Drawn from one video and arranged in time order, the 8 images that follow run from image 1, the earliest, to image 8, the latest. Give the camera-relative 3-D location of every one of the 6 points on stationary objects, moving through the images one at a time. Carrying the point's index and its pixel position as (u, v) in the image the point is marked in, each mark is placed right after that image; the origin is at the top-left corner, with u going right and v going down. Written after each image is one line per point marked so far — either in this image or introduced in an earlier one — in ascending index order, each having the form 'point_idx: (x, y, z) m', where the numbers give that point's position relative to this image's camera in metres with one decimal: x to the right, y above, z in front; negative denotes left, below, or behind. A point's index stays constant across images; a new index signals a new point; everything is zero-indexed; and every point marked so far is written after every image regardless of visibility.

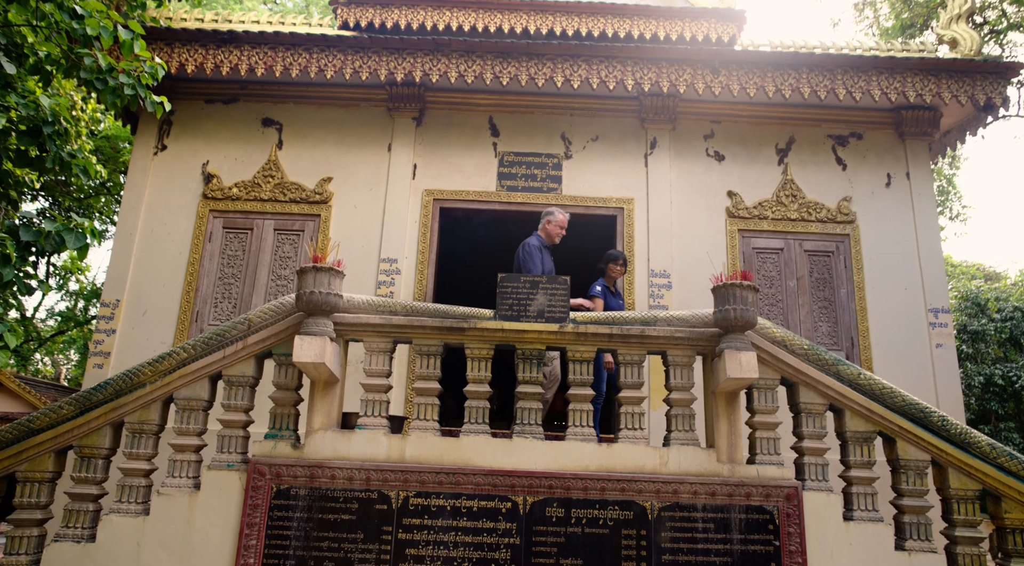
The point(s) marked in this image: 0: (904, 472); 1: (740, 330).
0: (+2.8, -1.4, +5.8) m
1: (+1.6, -0.3, +5.8) m
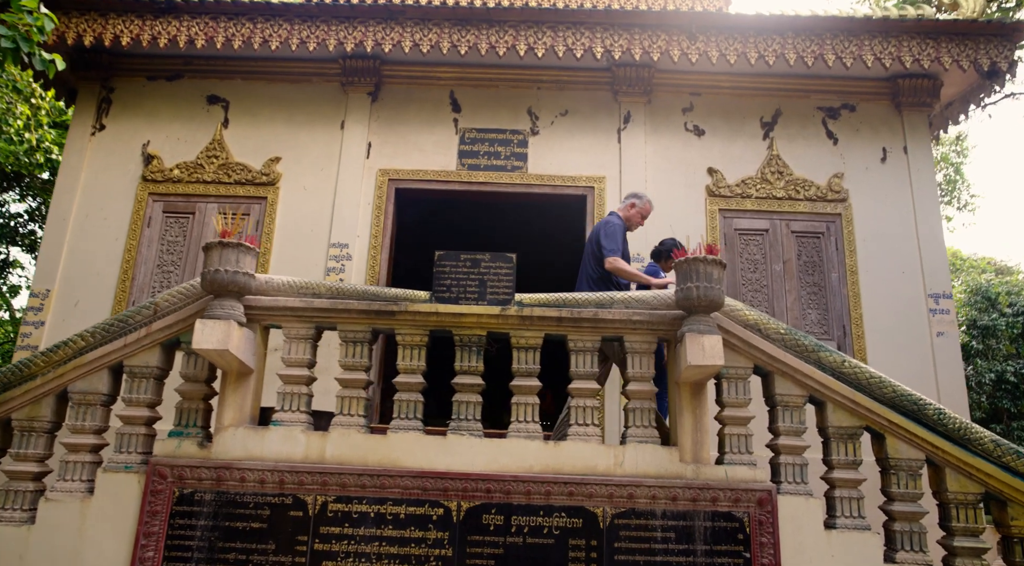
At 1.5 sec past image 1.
0: (+2.4, -1.2, +5.1) m
1: (+1.2, -0.2, +5.0) m
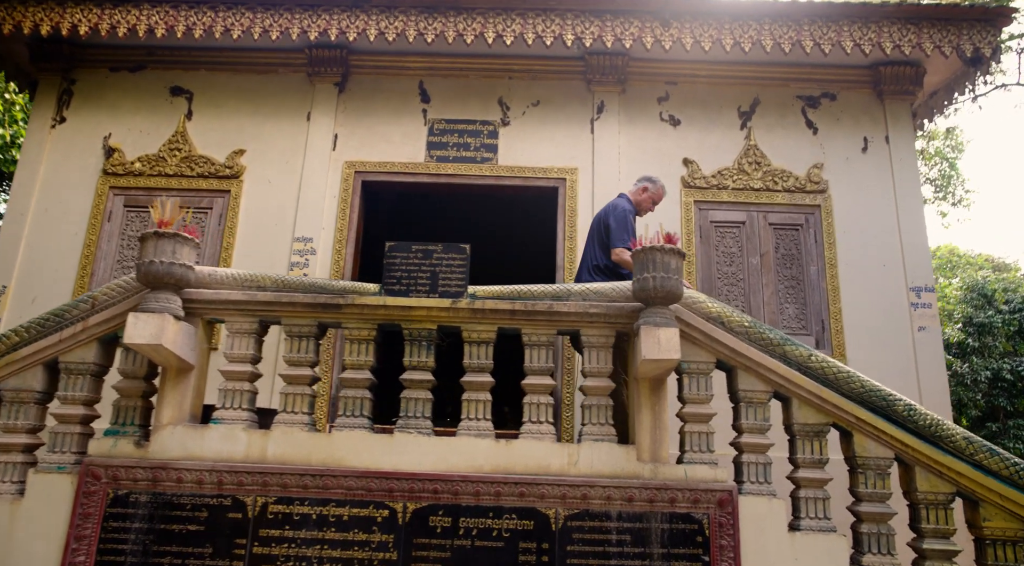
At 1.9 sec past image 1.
0: (+2.1, -1.1, +4.9) m
1: (+0.9, -0.1, +4.8) m
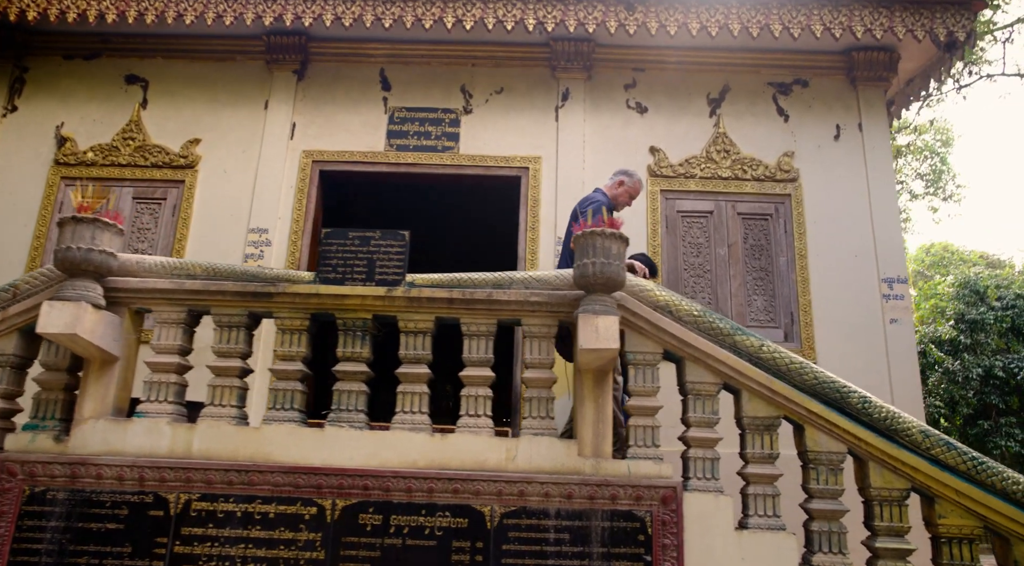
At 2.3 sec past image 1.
0: (+1.7, -1.1, +4.6) m
1: (+0.5, 0.0, +4.6) m
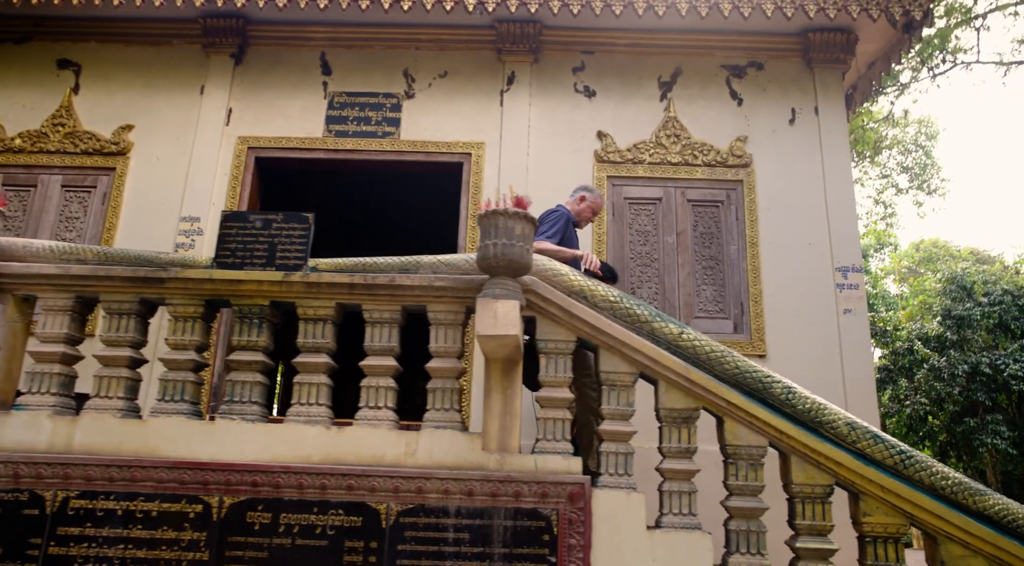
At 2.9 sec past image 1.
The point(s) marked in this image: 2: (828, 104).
0: (+1.2, -1.0, +4.3) m
1: (0.0, 0.0, +4.3) m
2: (+2.9, +1.7, +7.5) m
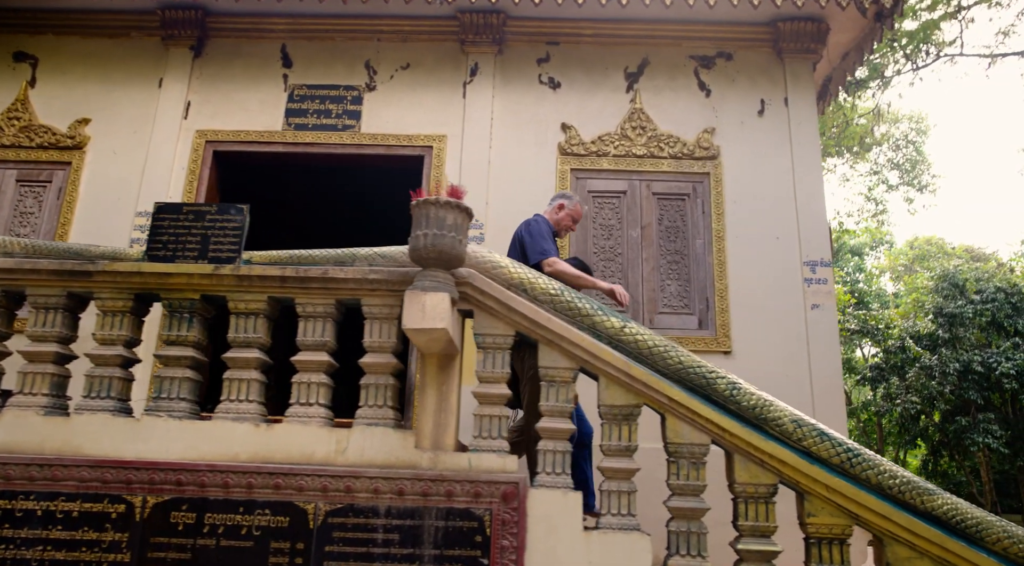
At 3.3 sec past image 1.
0: (+0.8, -0.9, +4.2) m
1: (-0.4, +0.1, +4.2) m
2: (+2.6, +1.7, +7.4) m
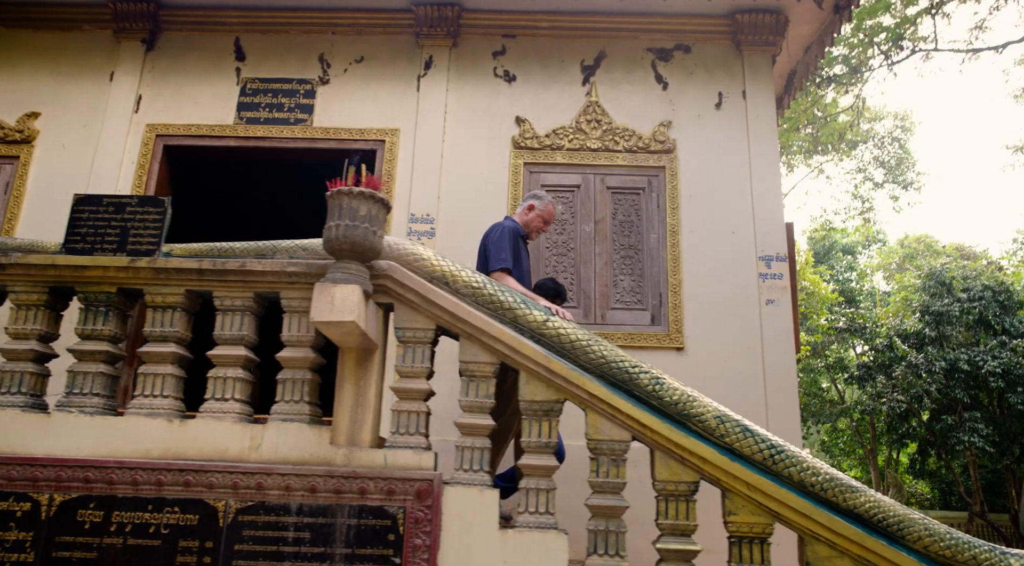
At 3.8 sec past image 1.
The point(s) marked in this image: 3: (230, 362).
0: (+0.4, -0.9, +4.1) m
1: (-0.8, +0.1, +4.1) m
2: (+2.2, +1.7, +7.3) m
3: (-1.5, -0.4, +4.3) m
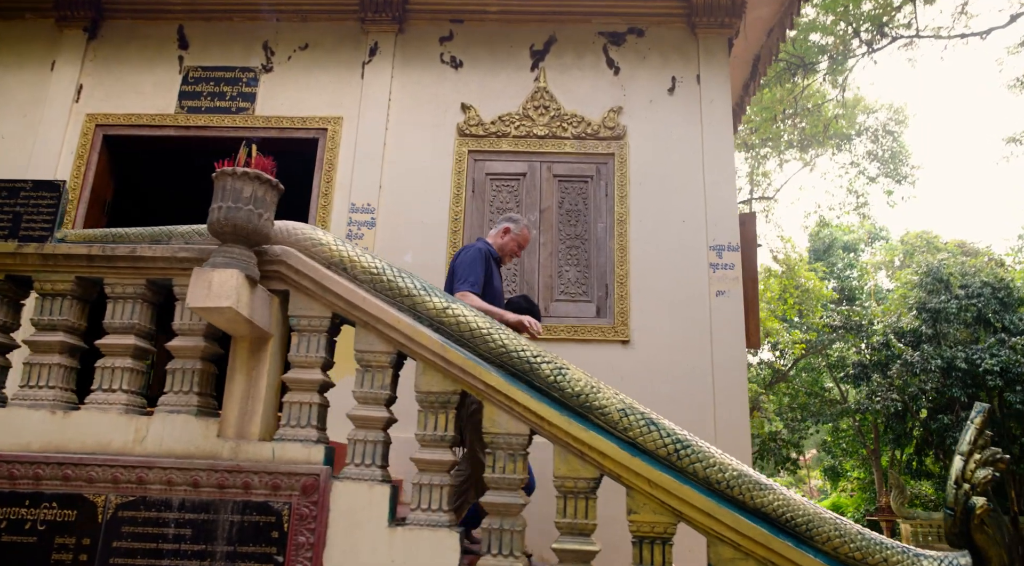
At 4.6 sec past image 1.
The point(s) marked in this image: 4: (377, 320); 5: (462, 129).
0: (-0.1, -0.8, +3.9) m
1: (-1.3, +0.2, +3.9) m
2: (+1.7, +1.8, +7.0) m
3: (-2.0, -0.3, +4.2) m
4: (-0.7, -0.2, +4.0) m
5: (-0.4, +1.3, +6.9) m
